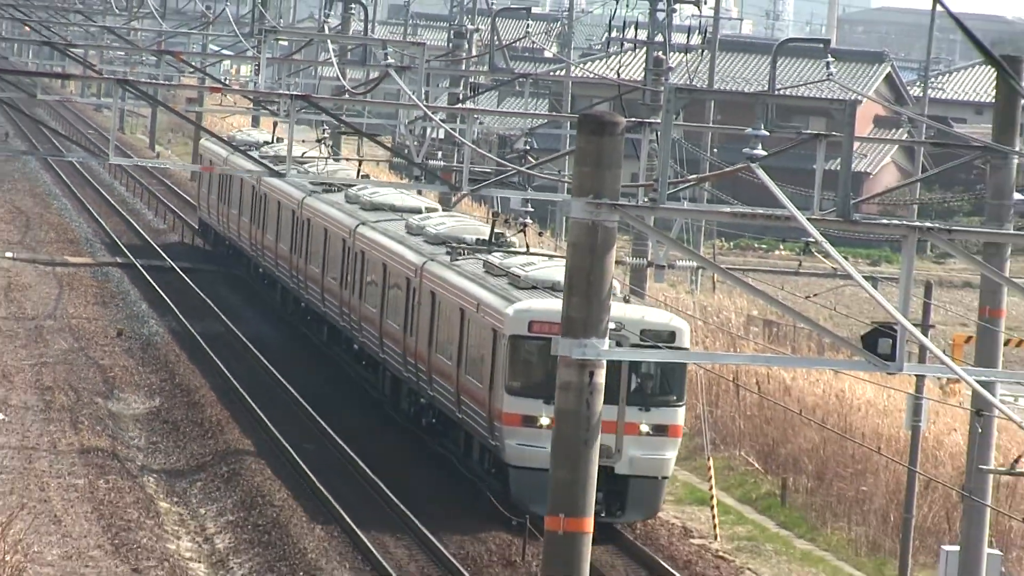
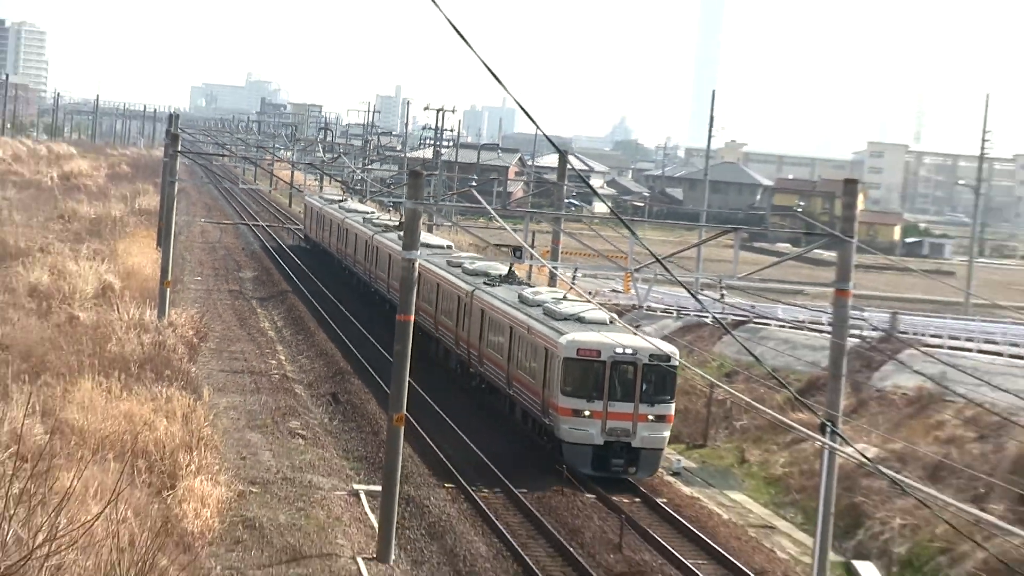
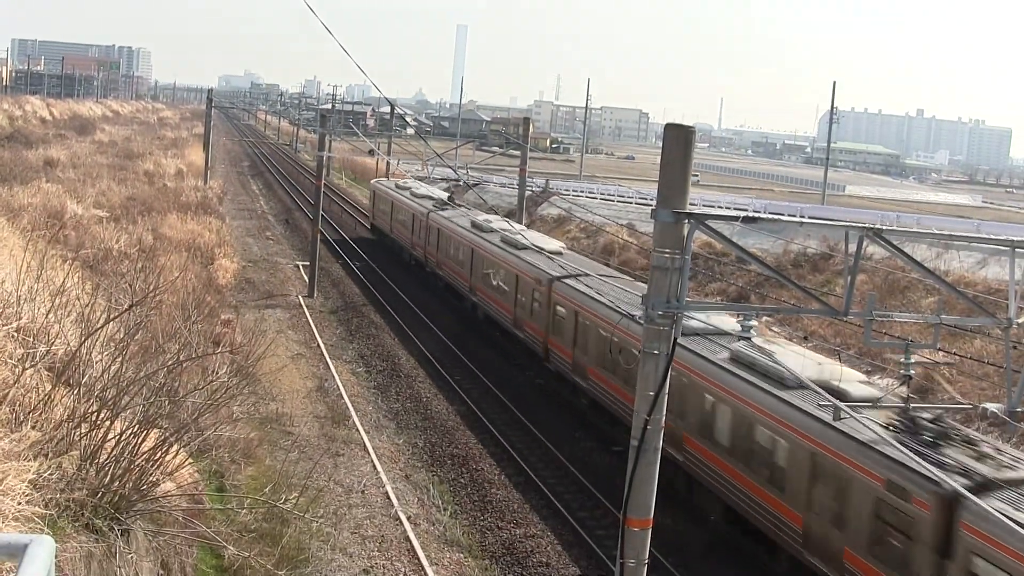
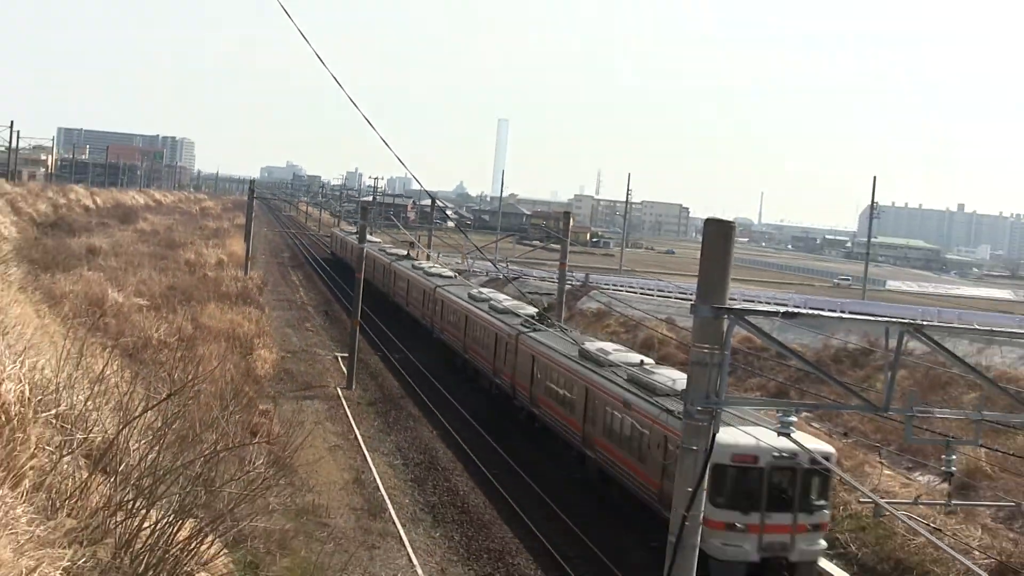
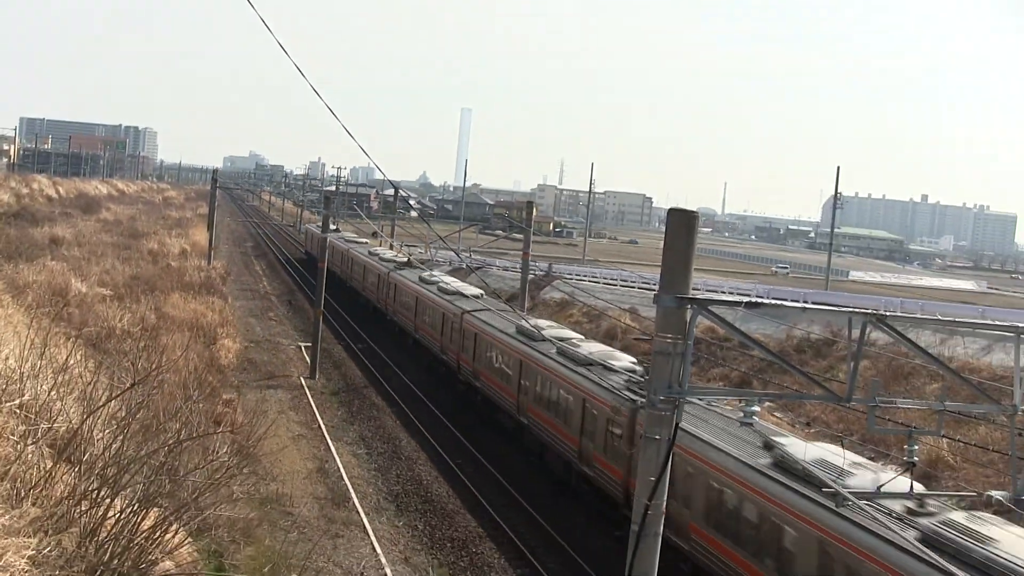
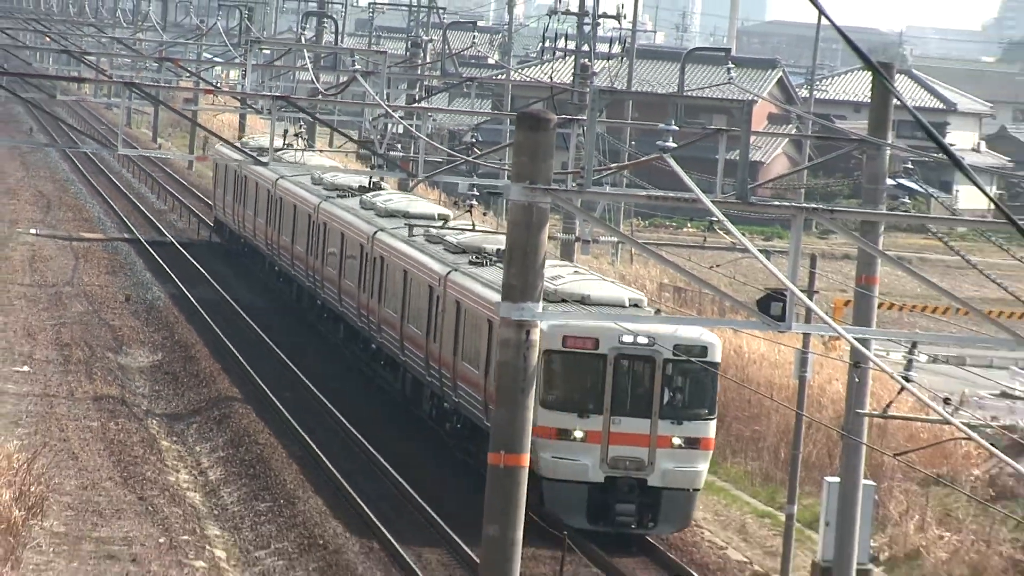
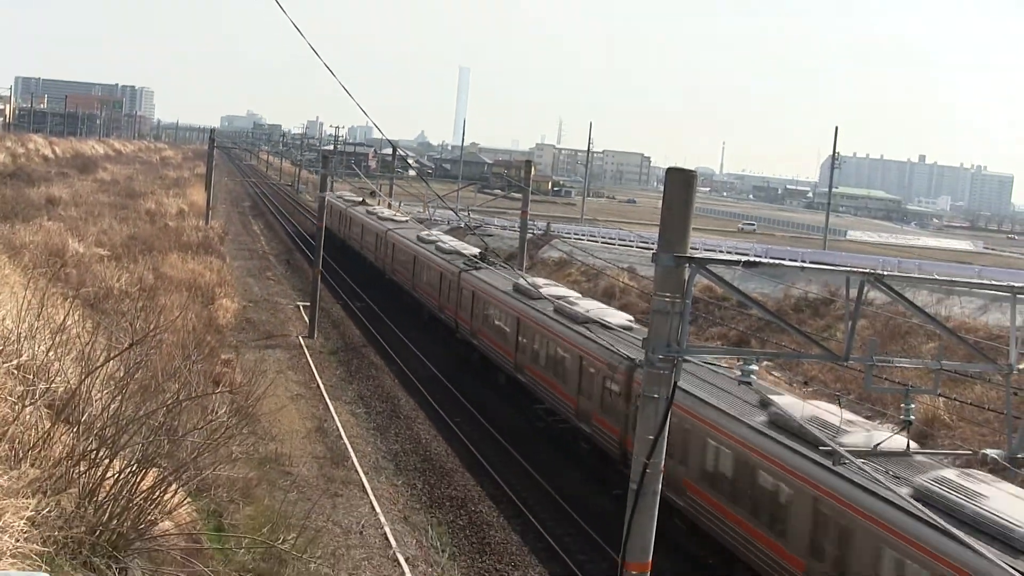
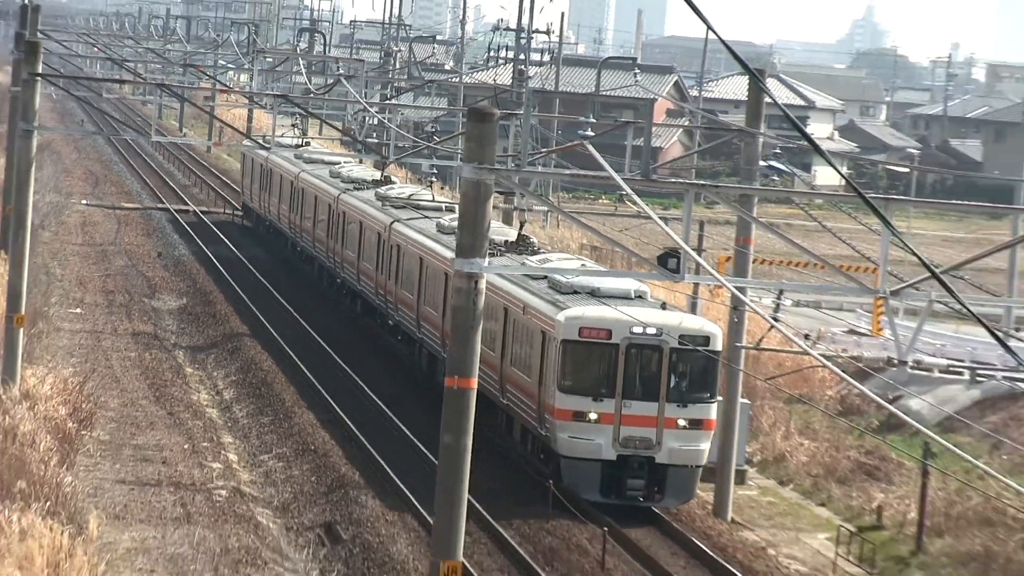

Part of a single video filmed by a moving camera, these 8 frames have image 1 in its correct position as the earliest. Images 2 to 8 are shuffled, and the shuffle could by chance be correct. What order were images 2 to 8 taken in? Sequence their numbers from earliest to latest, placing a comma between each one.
6, 8, 2, 4, 5, 7, 3
